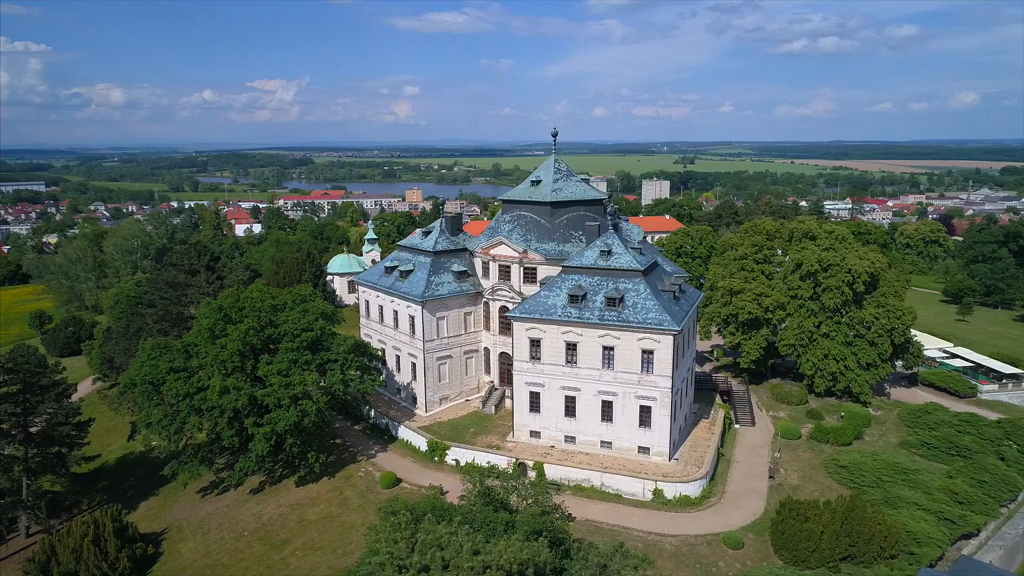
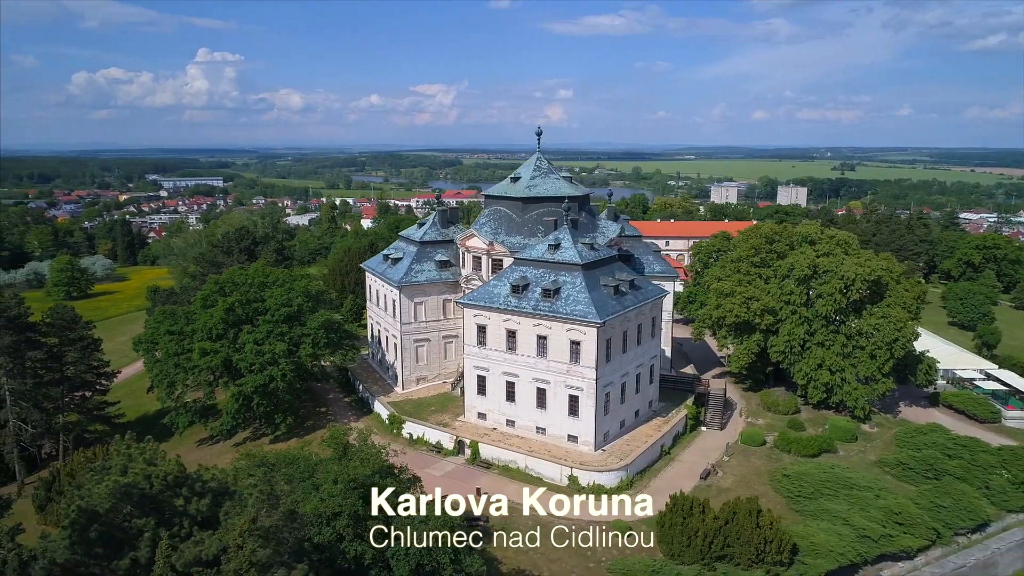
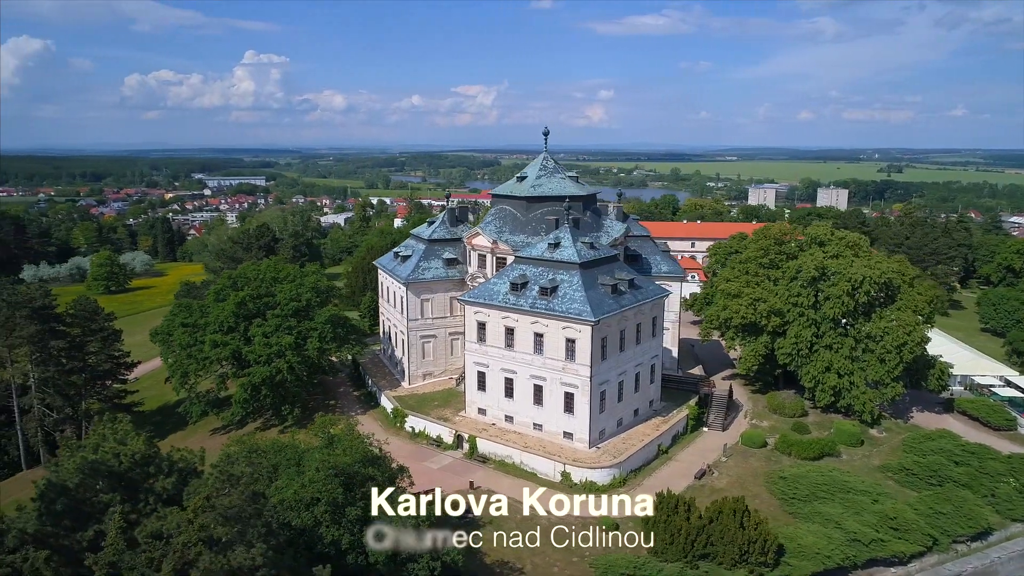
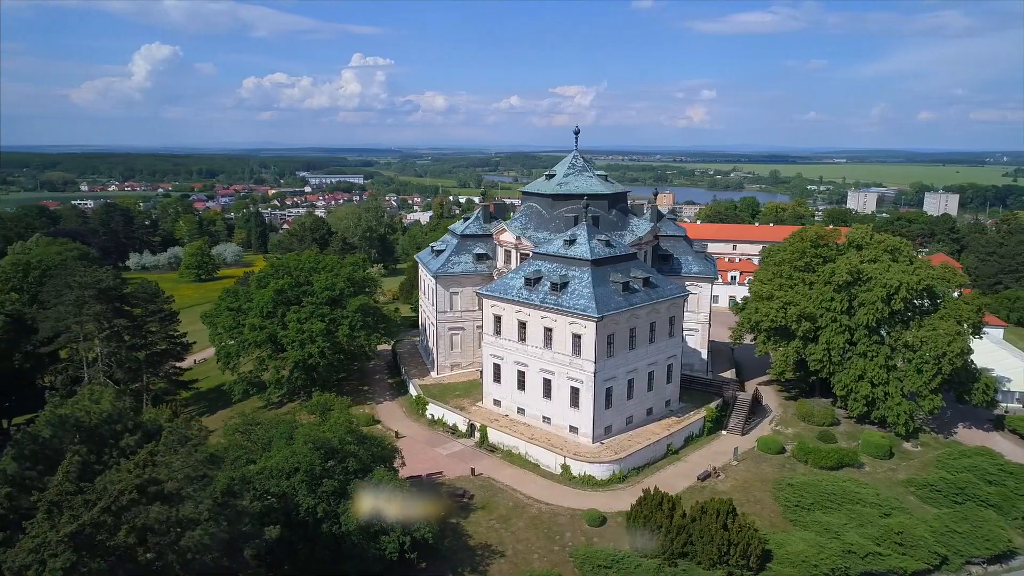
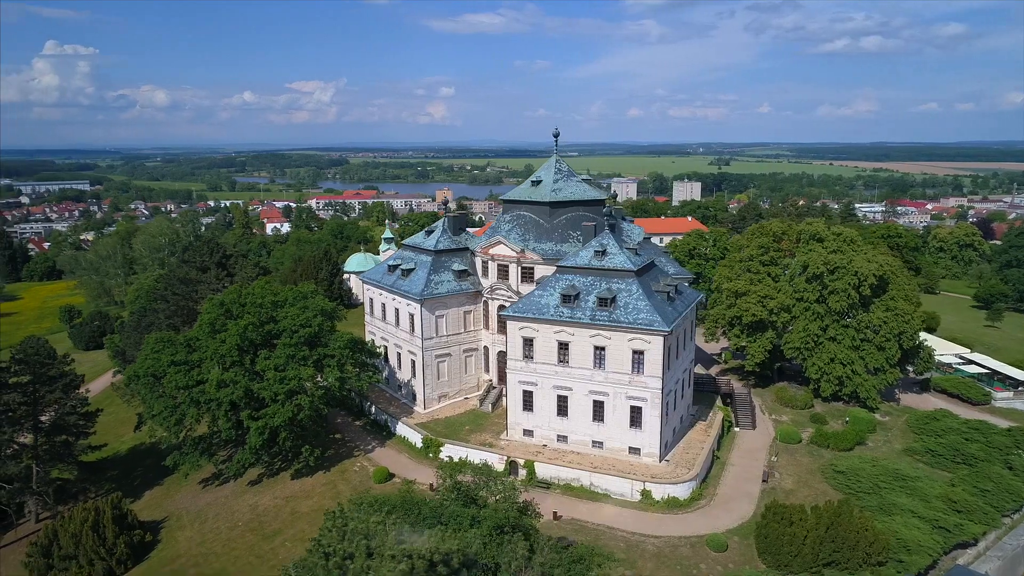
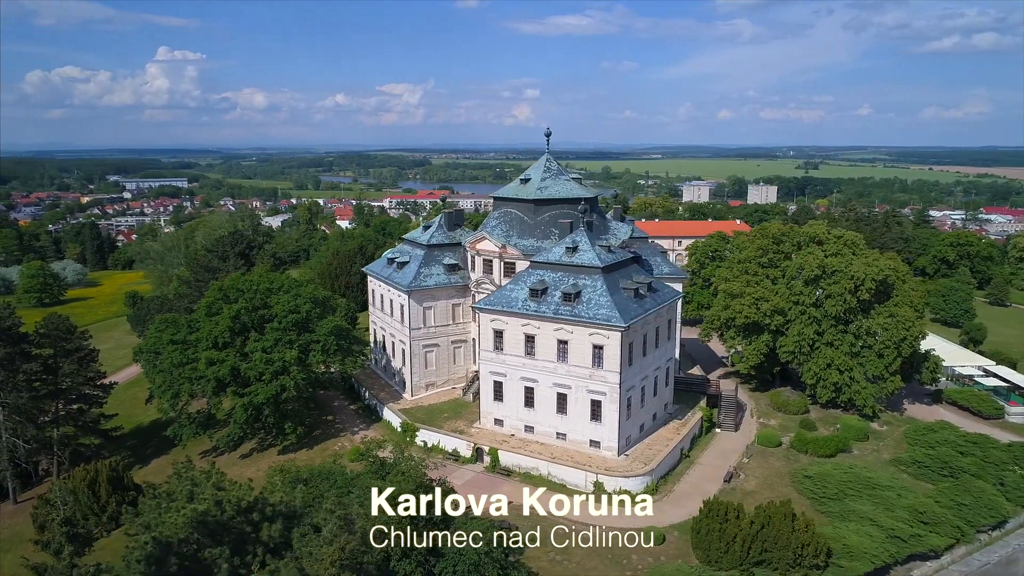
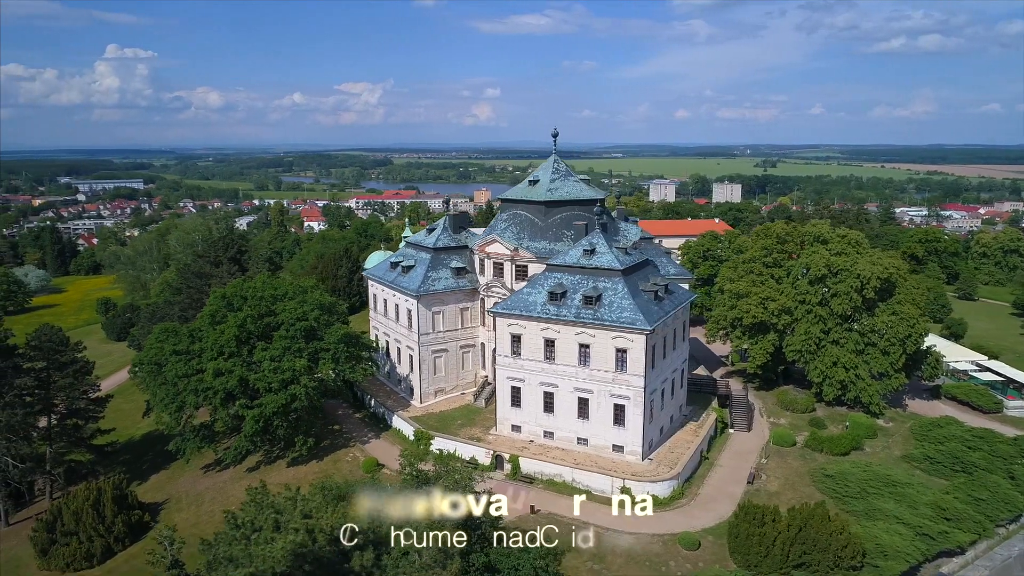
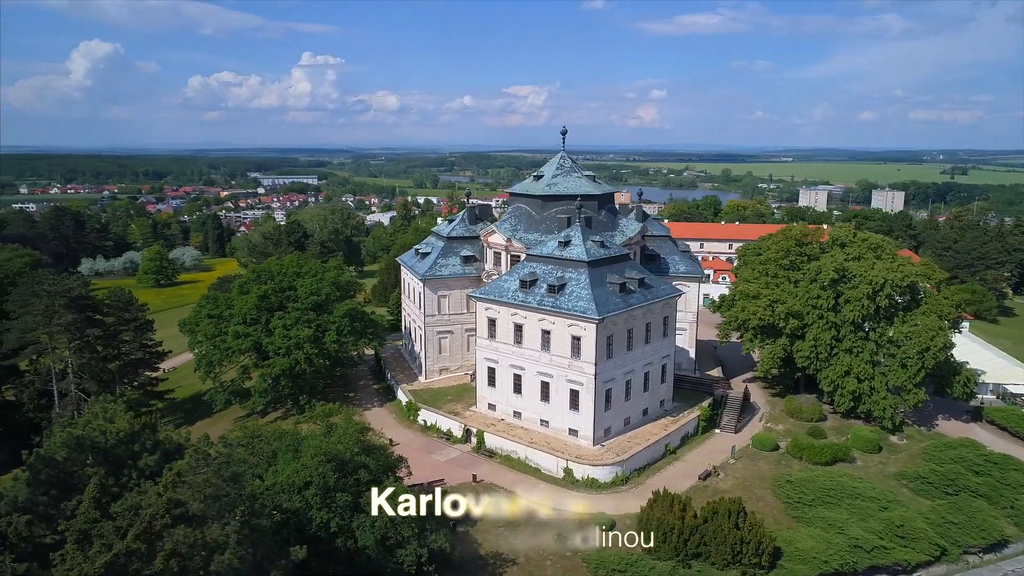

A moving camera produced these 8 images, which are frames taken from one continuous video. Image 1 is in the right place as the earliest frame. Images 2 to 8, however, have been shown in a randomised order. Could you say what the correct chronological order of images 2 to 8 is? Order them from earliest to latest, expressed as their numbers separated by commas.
5, 7, 6, 2, 3, 8, 4
